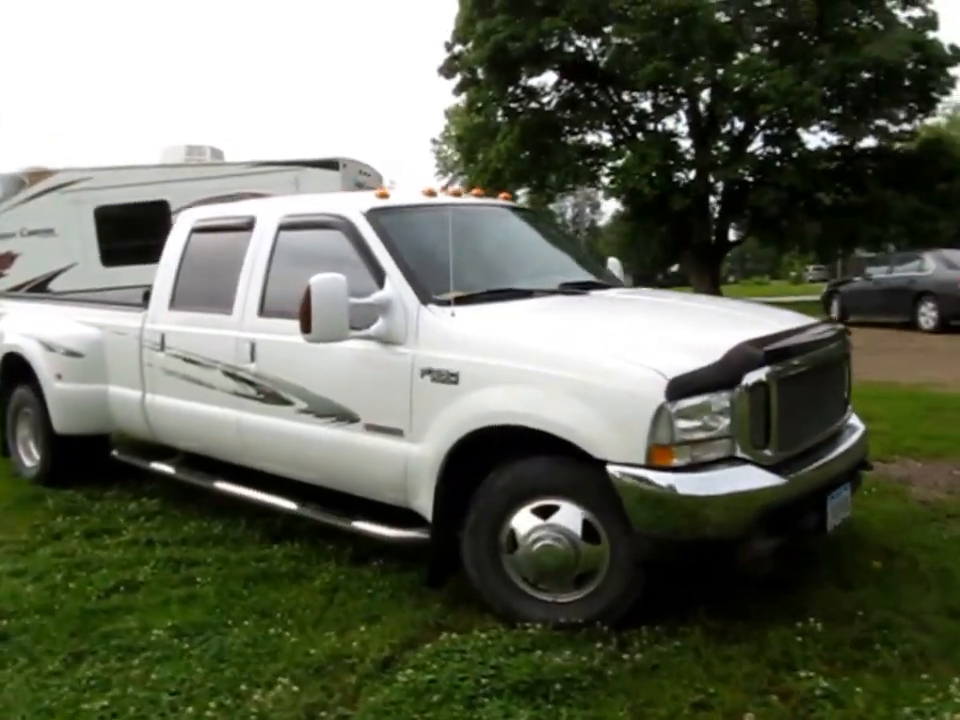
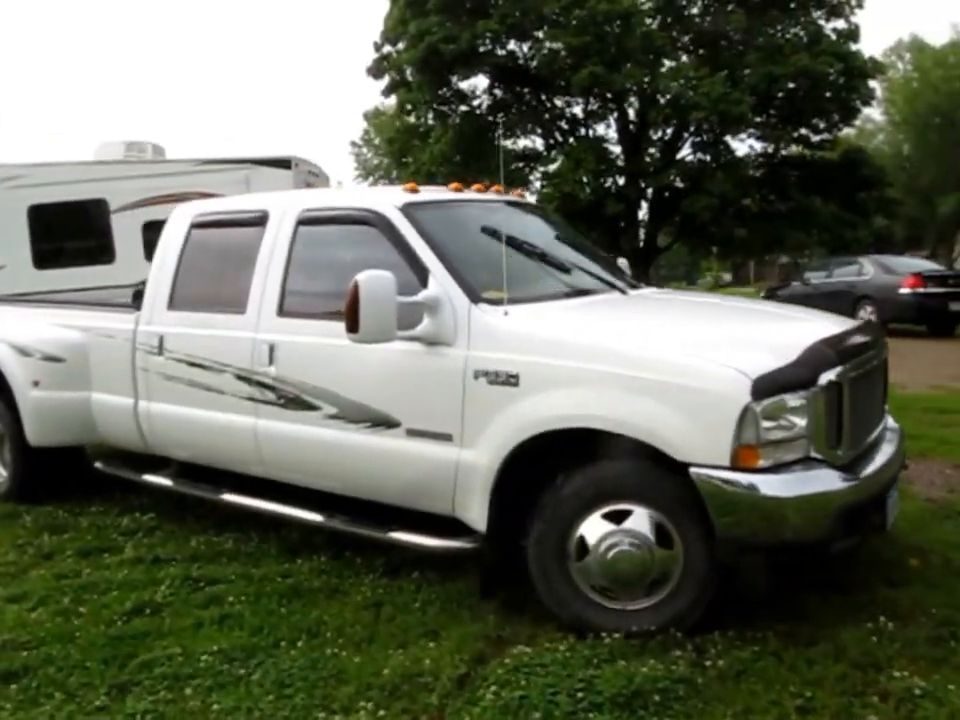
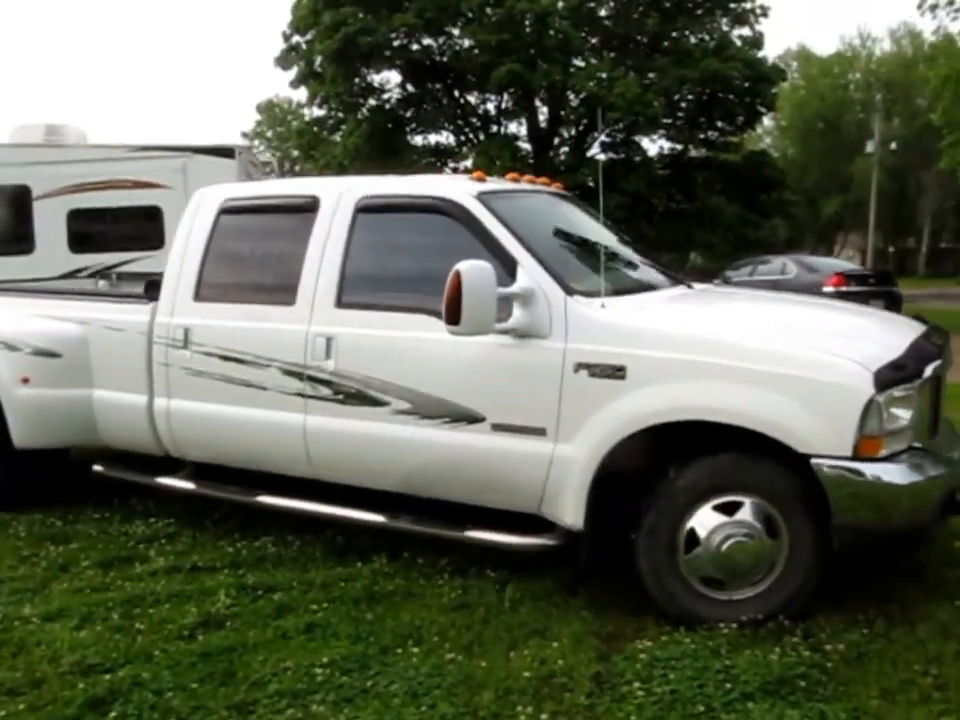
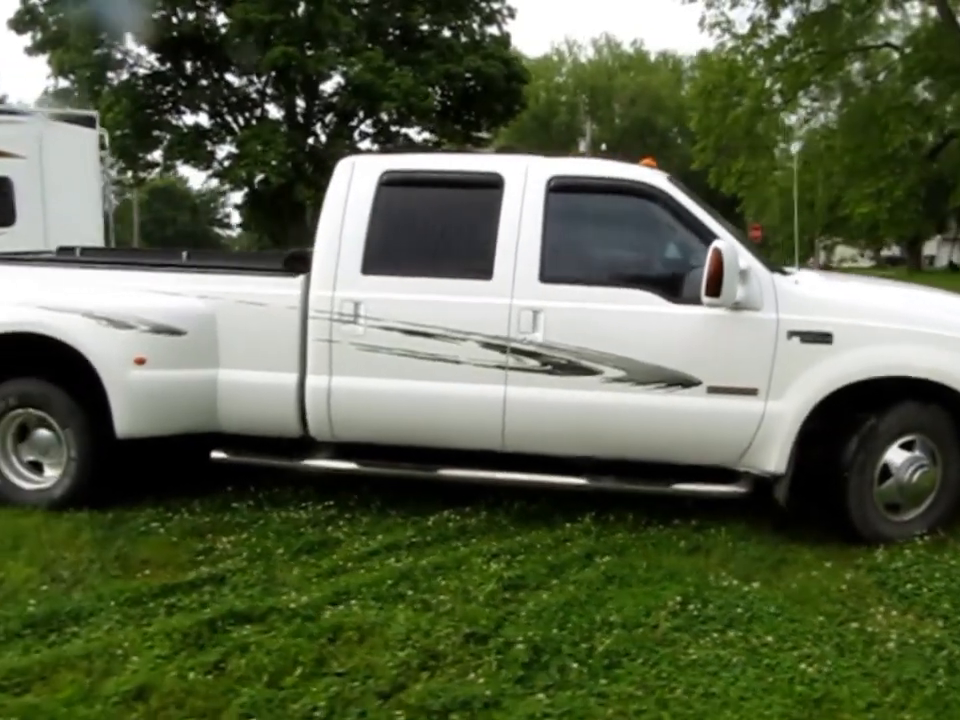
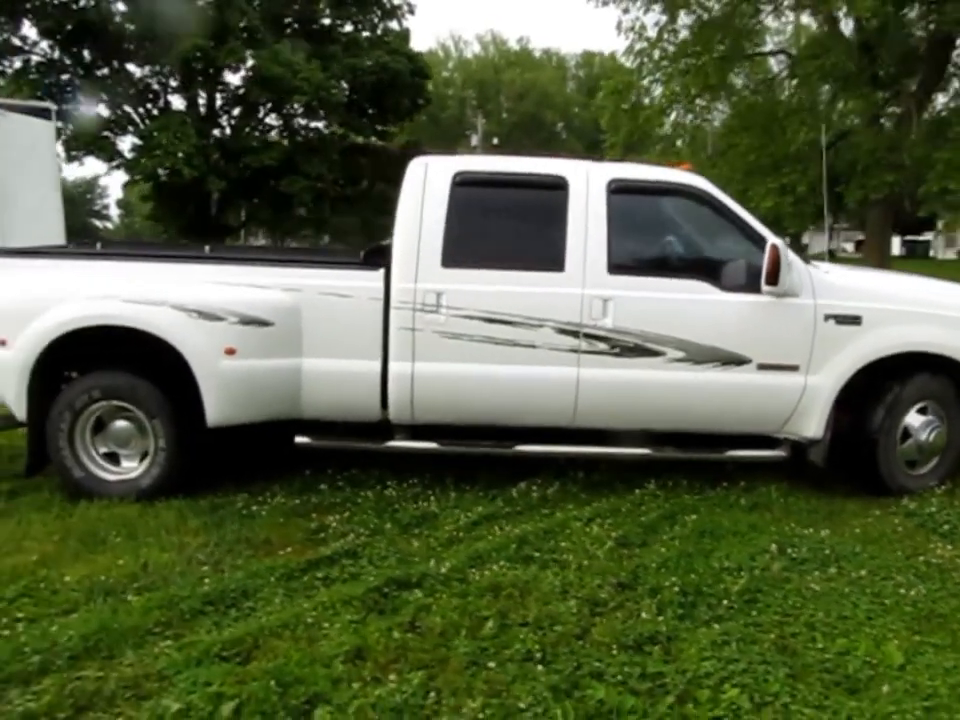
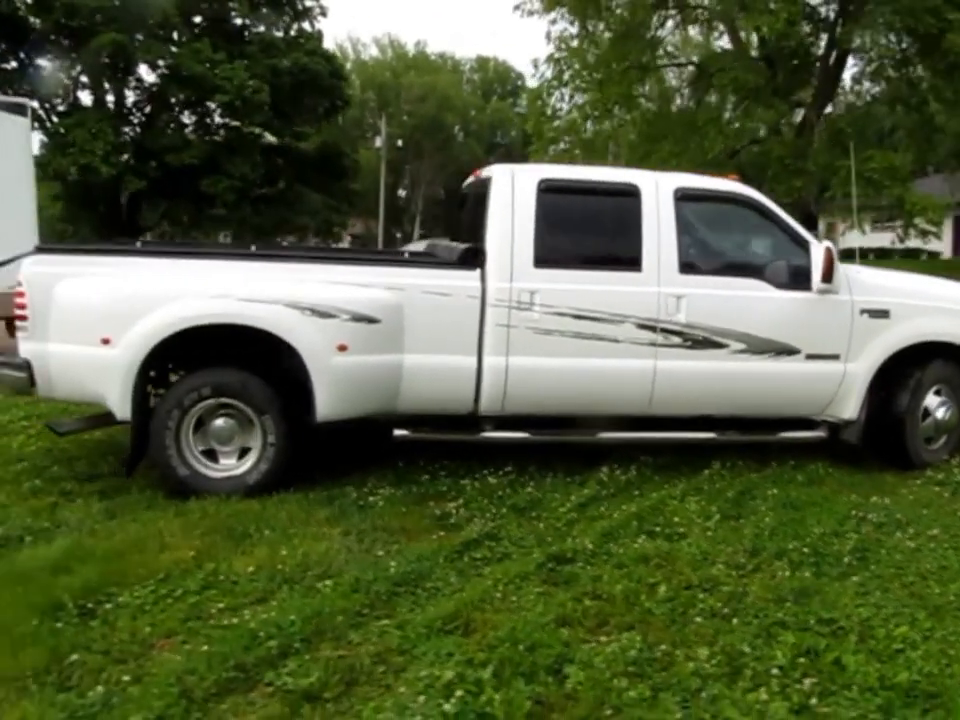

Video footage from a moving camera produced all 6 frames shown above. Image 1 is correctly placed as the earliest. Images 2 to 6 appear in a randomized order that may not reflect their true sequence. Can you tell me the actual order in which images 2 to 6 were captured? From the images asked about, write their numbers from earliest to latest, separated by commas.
2, 3, 4, 5, 6
